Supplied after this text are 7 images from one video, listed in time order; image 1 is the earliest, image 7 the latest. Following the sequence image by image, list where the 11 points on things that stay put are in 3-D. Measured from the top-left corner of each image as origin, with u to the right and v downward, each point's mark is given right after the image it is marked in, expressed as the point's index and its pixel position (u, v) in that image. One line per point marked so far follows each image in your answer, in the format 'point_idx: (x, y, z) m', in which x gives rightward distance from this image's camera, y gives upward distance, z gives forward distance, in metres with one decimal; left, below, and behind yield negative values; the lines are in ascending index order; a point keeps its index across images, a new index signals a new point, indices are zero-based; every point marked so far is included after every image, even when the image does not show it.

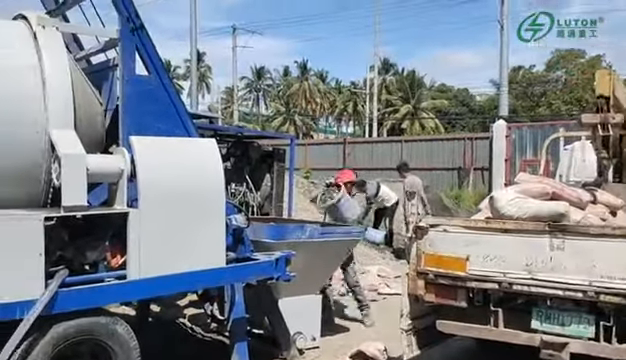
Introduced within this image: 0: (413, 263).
0: (+0.8, -0.7, +5.5) m
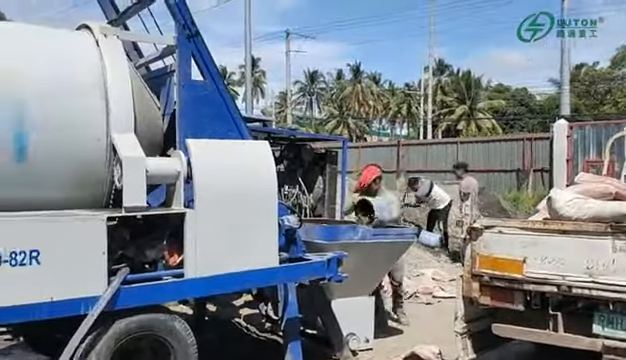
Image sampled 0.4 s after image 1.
0: (+1.2, -0.7, +5.4) m
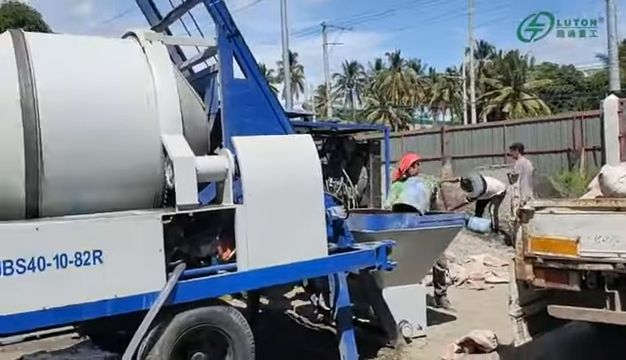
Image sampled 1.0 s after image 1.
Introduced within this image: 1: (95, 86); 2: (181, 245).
0: (+1.6, -0.5, +5.4) m
1: (-1.4, +0.6, +4.4) m
2: (-0.9, -0.5, +4.7) m
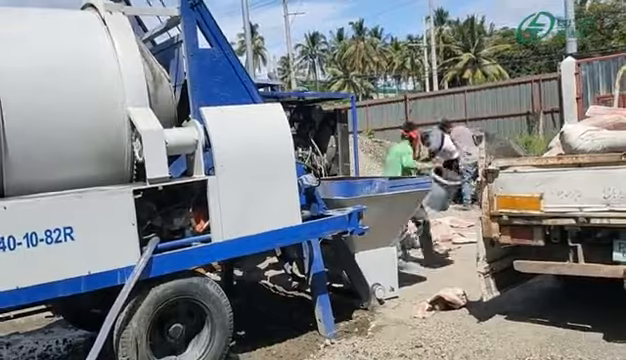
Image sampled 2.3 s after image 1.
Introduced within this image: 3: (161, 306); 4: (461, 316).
0: (+1.4, -0.2, +5.5) m
1: (-1.6, +0.8, +4.4) m
2: (-1.1, -0.3, +4.7) m
3: (-1.0, -0.8, +4.5) m
4: (+1.3, -1.2, +5.9) m
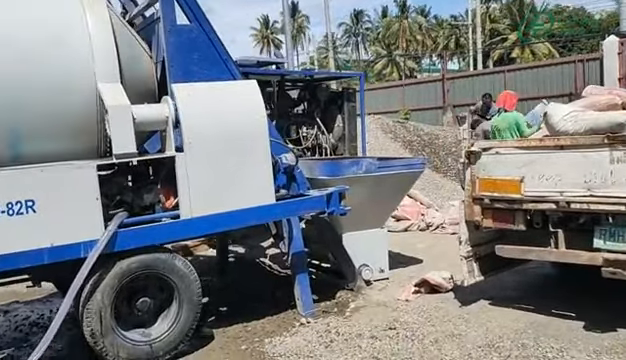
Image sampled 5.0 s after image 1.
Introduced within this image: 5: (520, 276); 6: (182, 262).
0: (+1.2, -0.1, +5.4) m
1: (-1.8, +0.9, +4.4) m
2: (-1.3, -0.1, +4.7) m
3: (-1.2, -0.7, +4.5) m
4: (+1.1, -1.0, +5.8) m
5: (+1.9, -0.9, +6.4) m
6: (-0.9, -0.6, +4.8) m
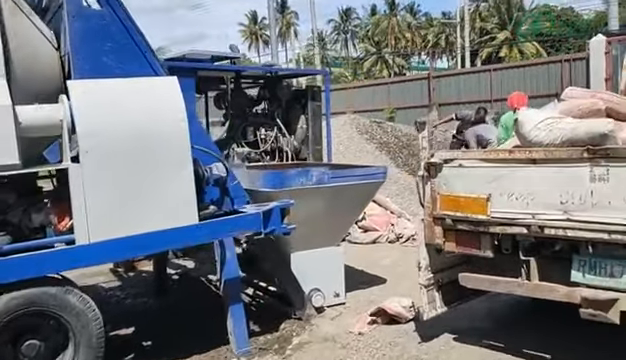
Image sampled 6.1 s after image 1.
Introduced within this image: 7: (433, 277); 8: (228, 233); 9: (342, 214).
0: (+0.8, -0.2, +4.7) m
1: (-2.3, +0.8, +3.6) m
2: (-1.7, -0.2, +3.9) m
3: (-1.7, -0.8, +3.7) m
4: (+0.7, -1.1, +5.1) m
5: (+1.5, -1.0, +5.6) m
6: (-1.4, -0.7, +4.0) m
7: (+0.8, -0.7, +4.8) m
8: (-0.6, -0.4, +4.5) m
9: (+0.3, -0.3, +5.7) m
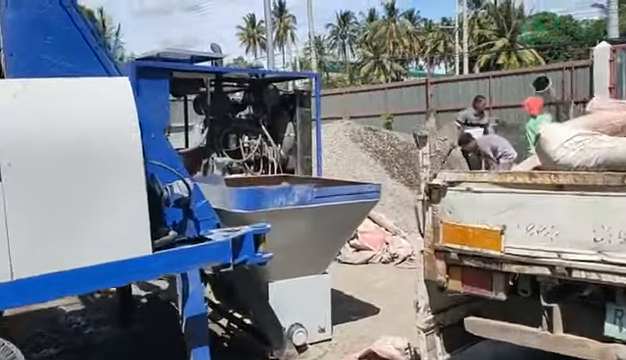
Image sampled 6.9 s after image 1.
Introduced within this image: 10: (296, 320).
0: (+0.7, -0.3, +3.9) m
1: (-2.4, +0.7, +2.8) m
2: (-1.9, -0.3, +3.2) m
3: (-1.8, -0.9, +3.0) m
4: (+0.5, -1.3, +4.3) m
5: (+1.3, -1.2, +4.9) m
6: (-1.5, -0.8, +3.2) m
7: (+0.7, -0.8, +4.0) m
8: (-0.7, -0.5, +3.8) m
9: (+0.1, -0.4, +4.9) m
10: (-0.1, -1.0, +4.9) m
